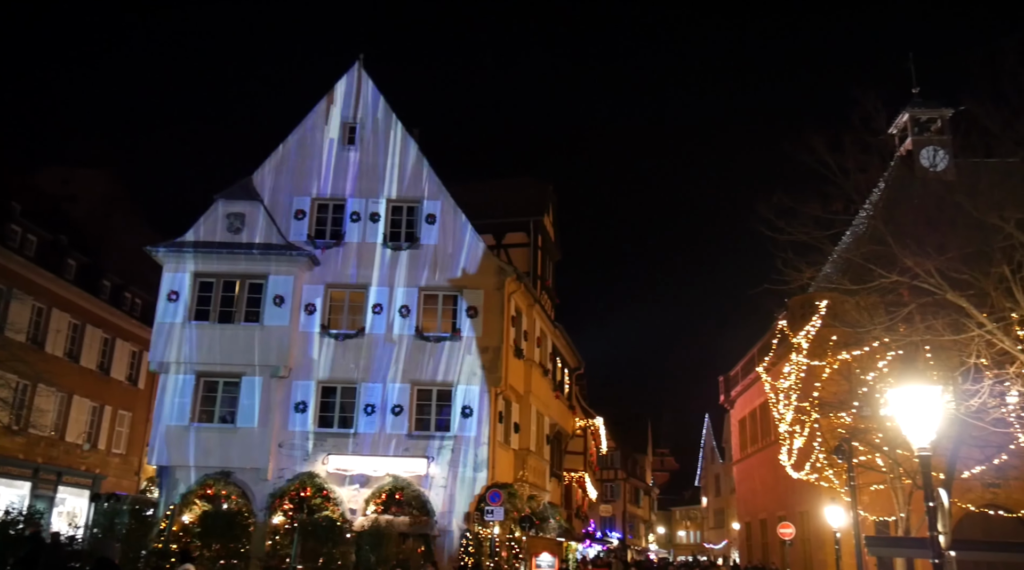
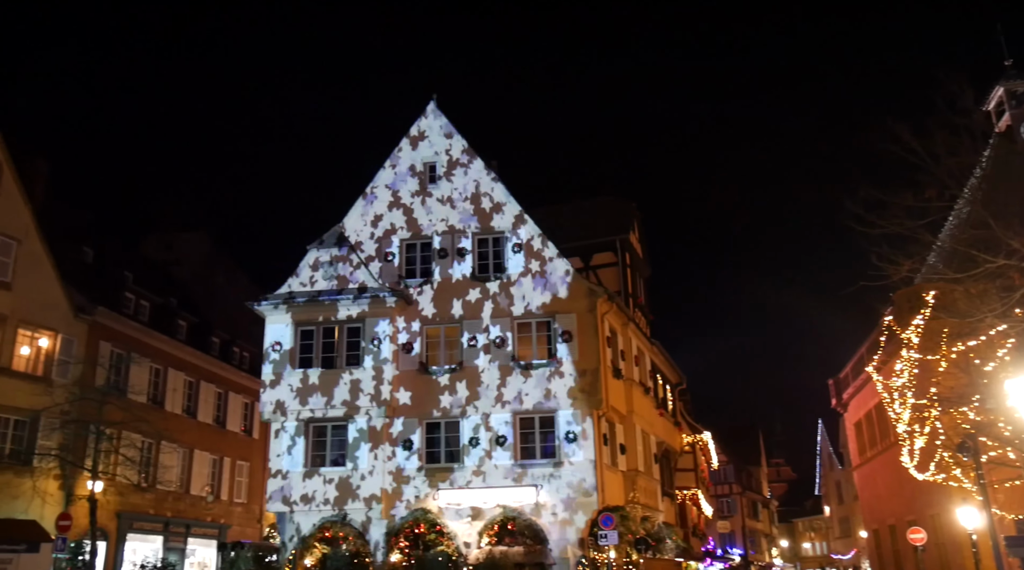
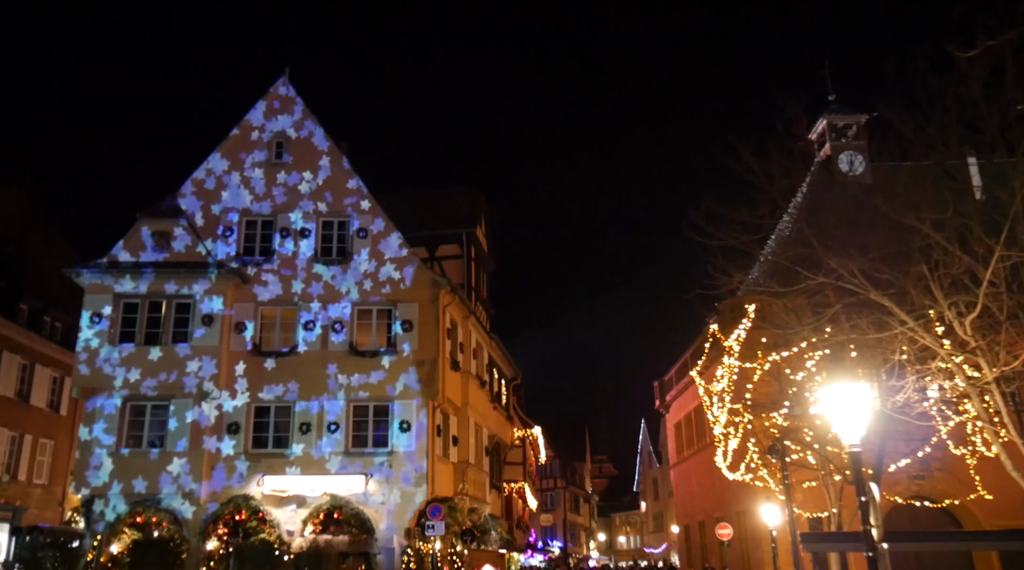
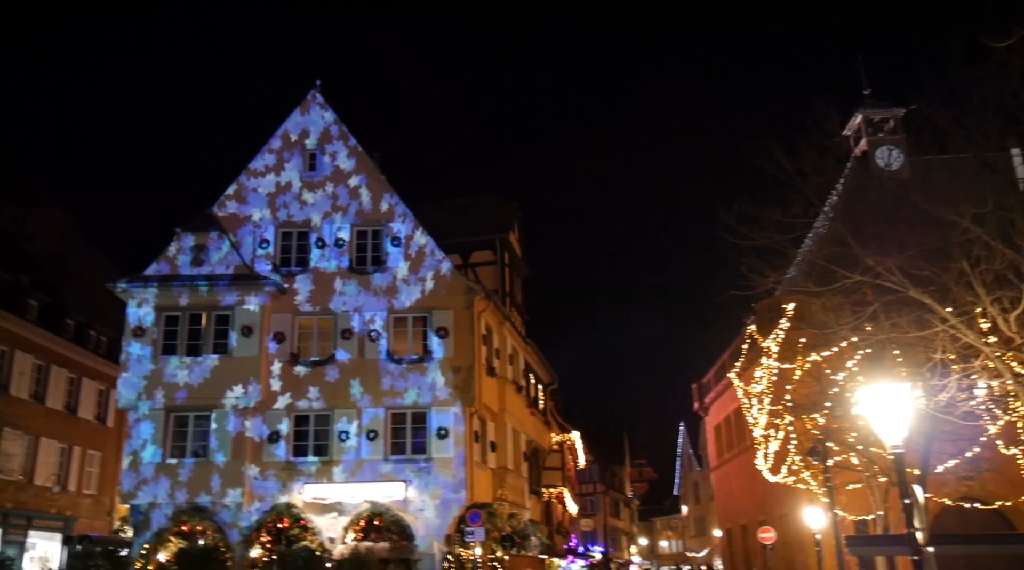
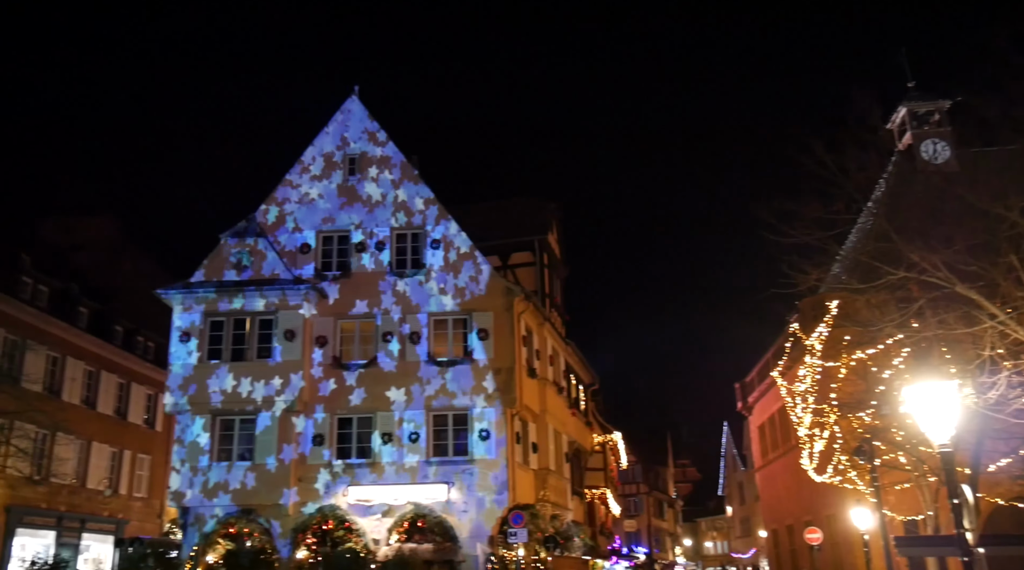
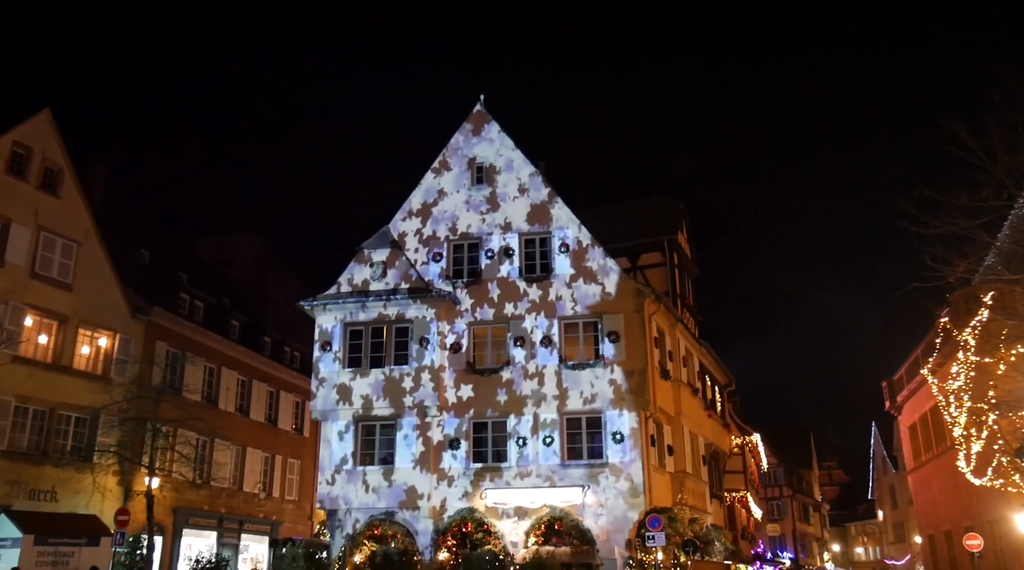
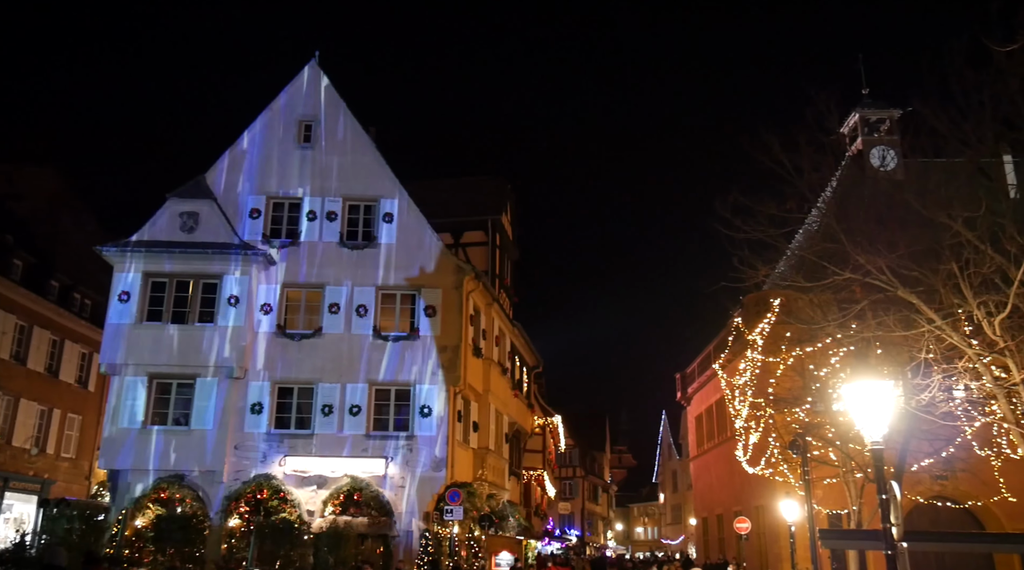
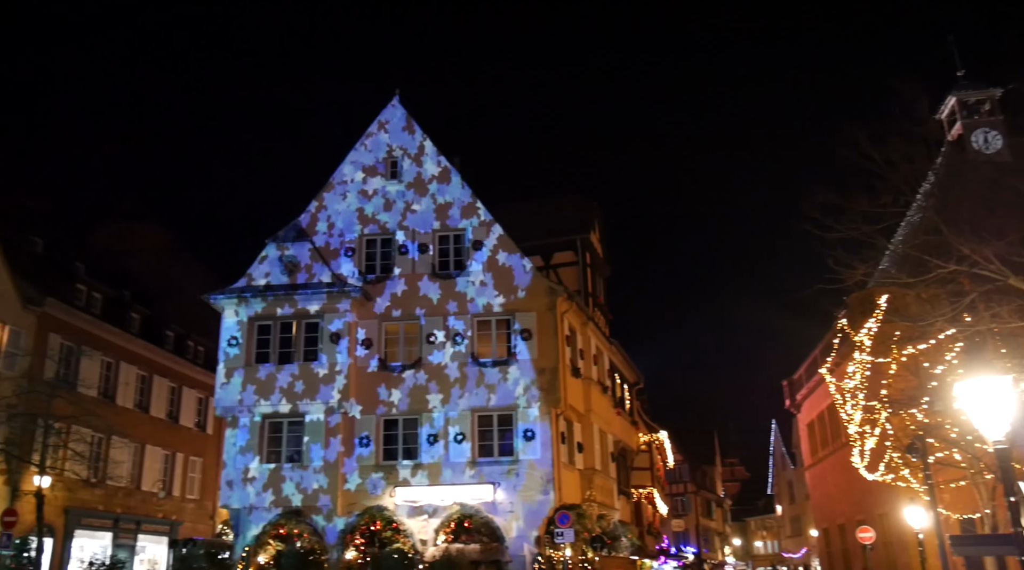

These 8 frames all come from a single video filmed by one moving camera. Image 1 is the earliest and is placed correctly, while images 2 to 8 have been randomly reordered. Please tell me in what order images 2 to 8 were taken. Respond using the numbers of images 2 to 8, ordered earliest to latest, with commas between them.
7, 3, 4, 5, 8, 2, 6
